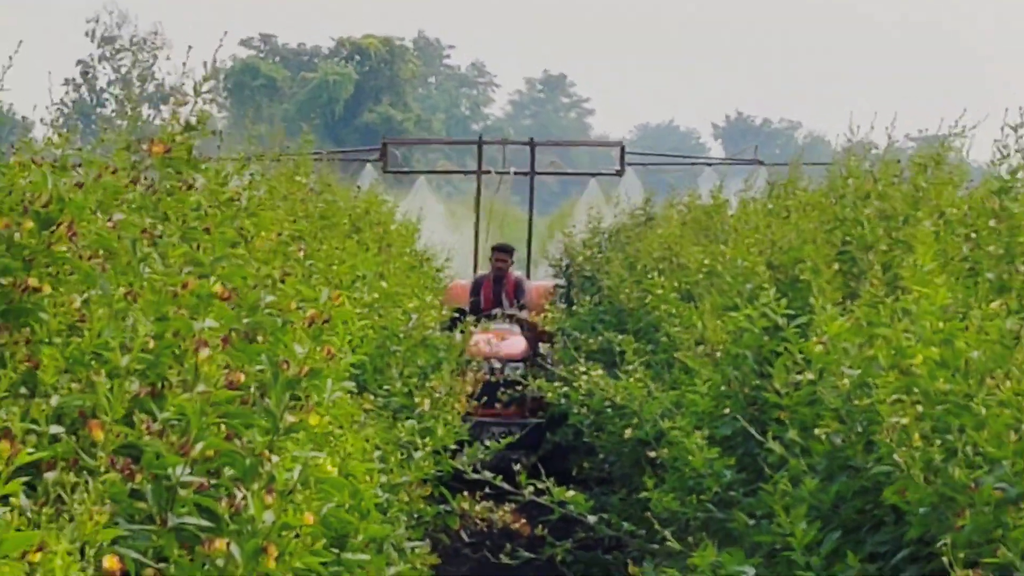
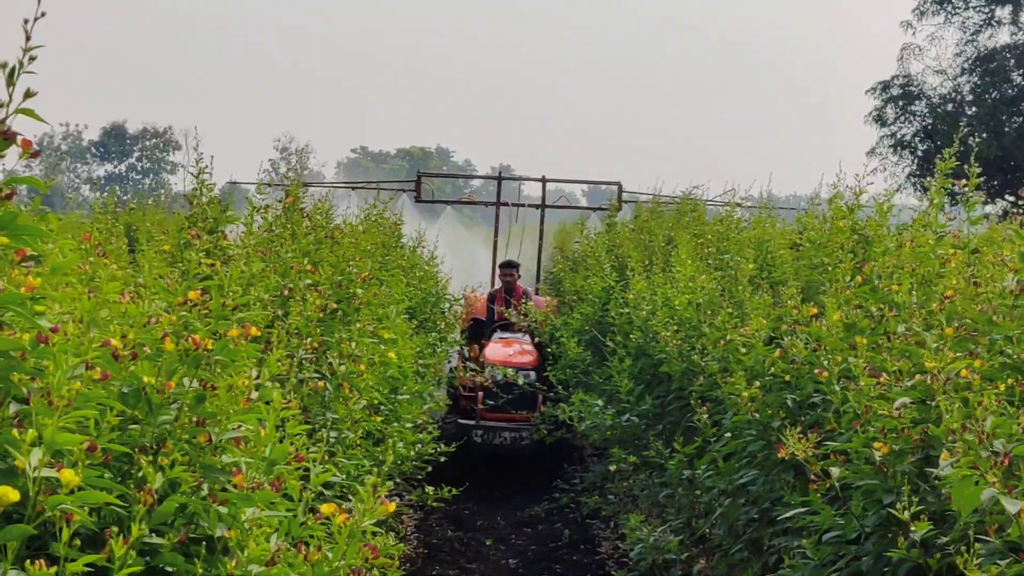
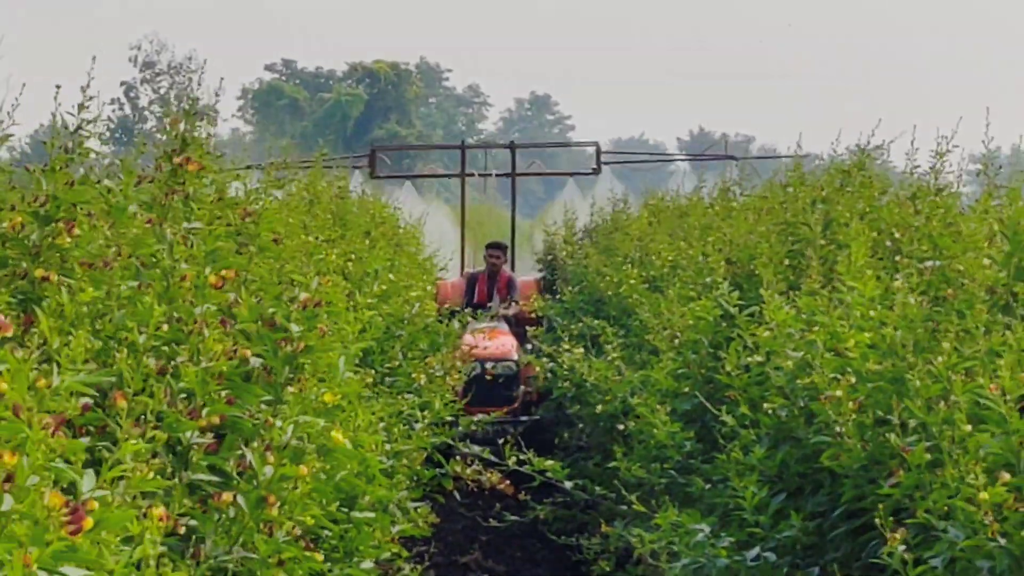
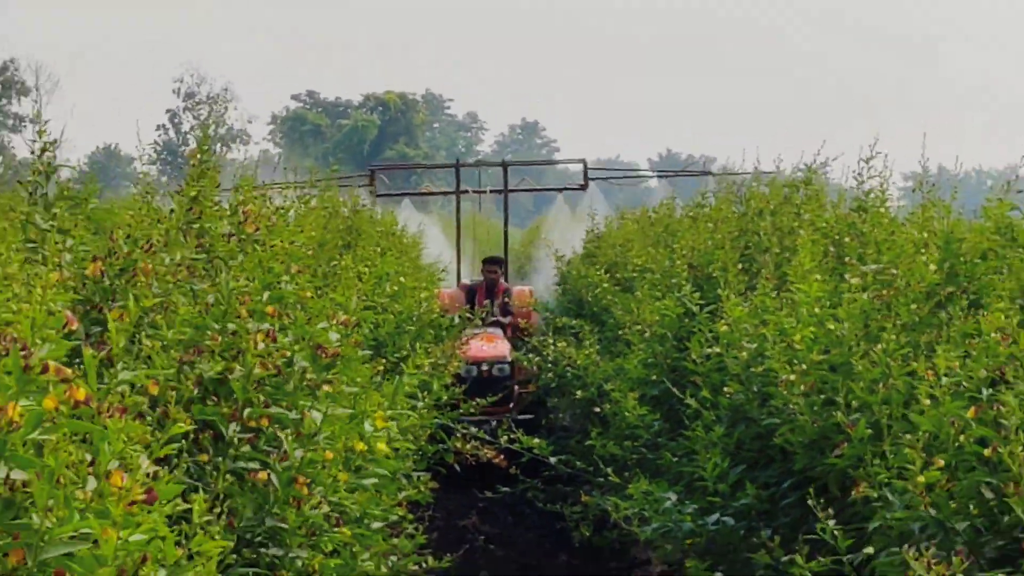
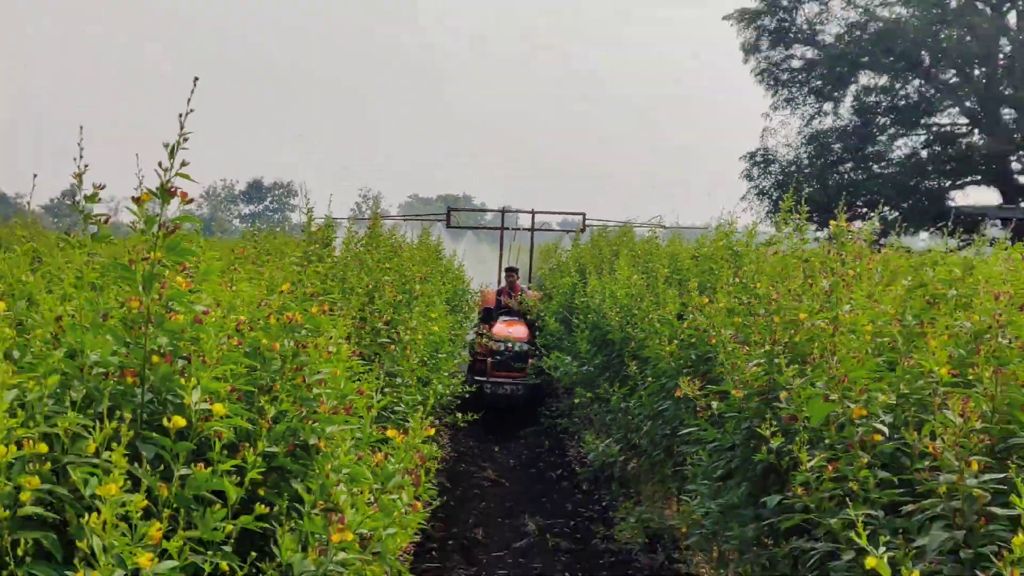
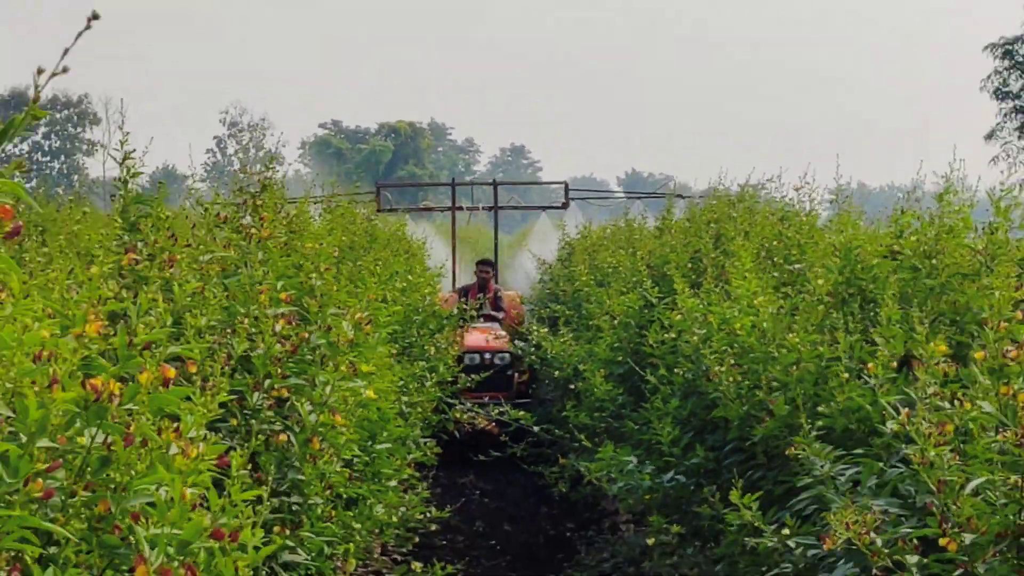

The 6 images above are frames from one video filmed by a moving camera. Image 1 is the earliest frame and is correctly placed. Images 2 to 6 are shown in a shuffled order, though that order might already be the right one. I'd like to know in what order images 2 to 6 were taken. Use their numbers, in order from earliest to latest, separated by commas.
3, 4, 6, 2, 5
